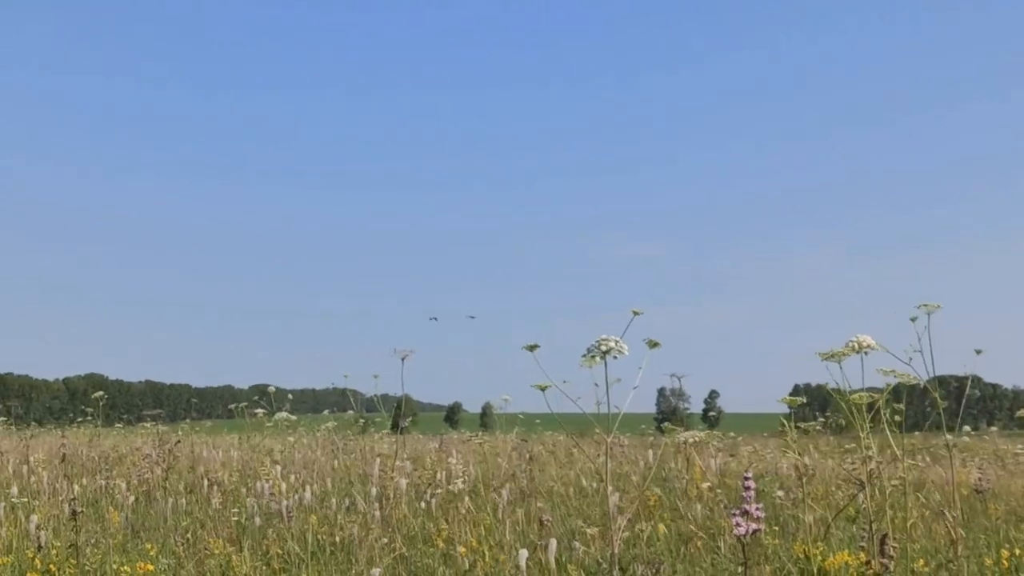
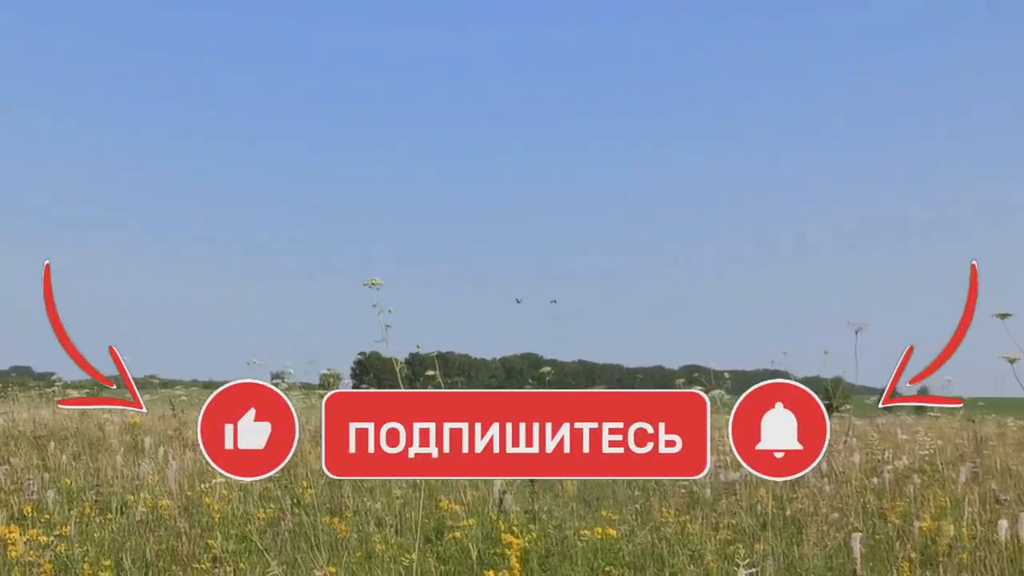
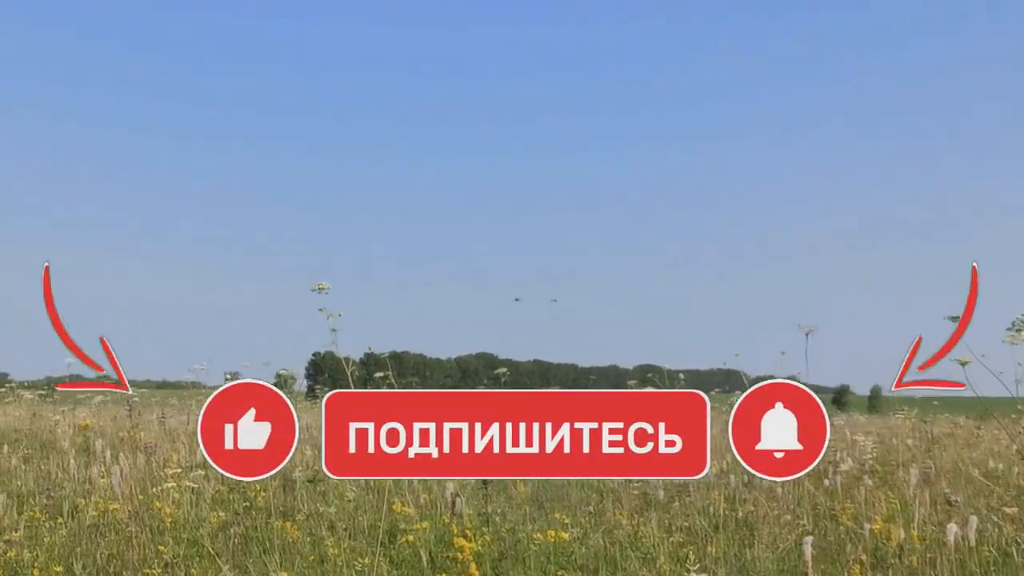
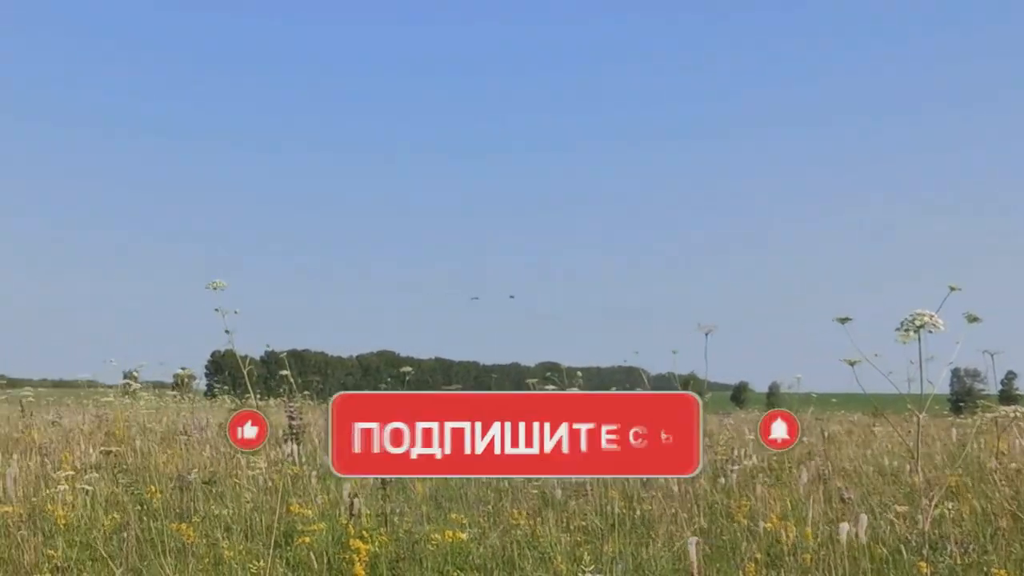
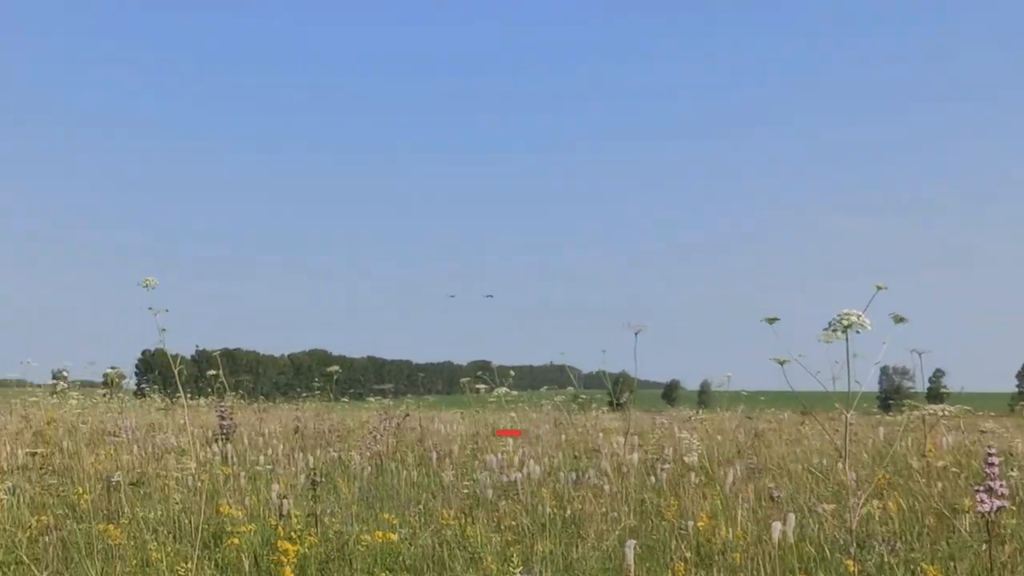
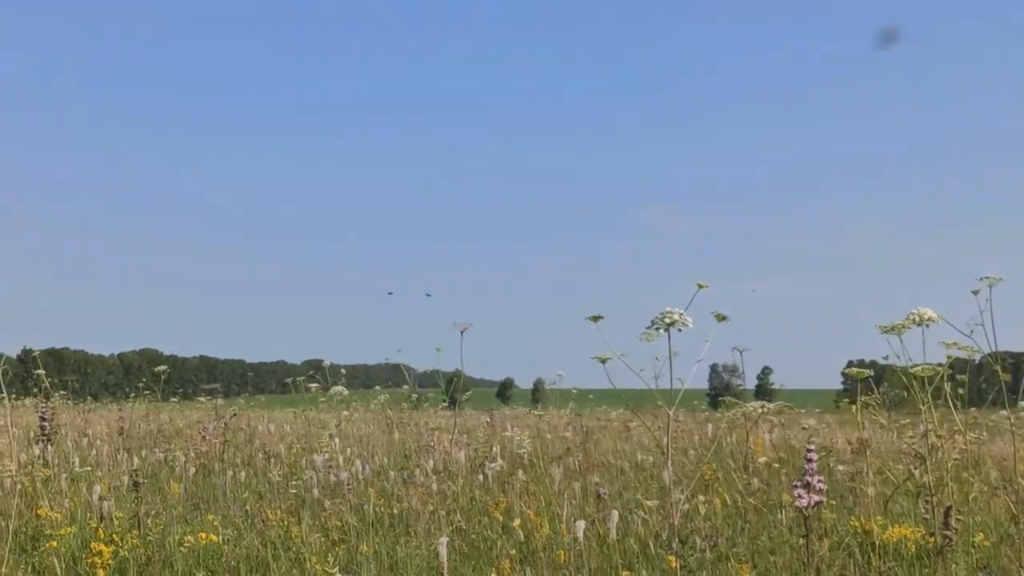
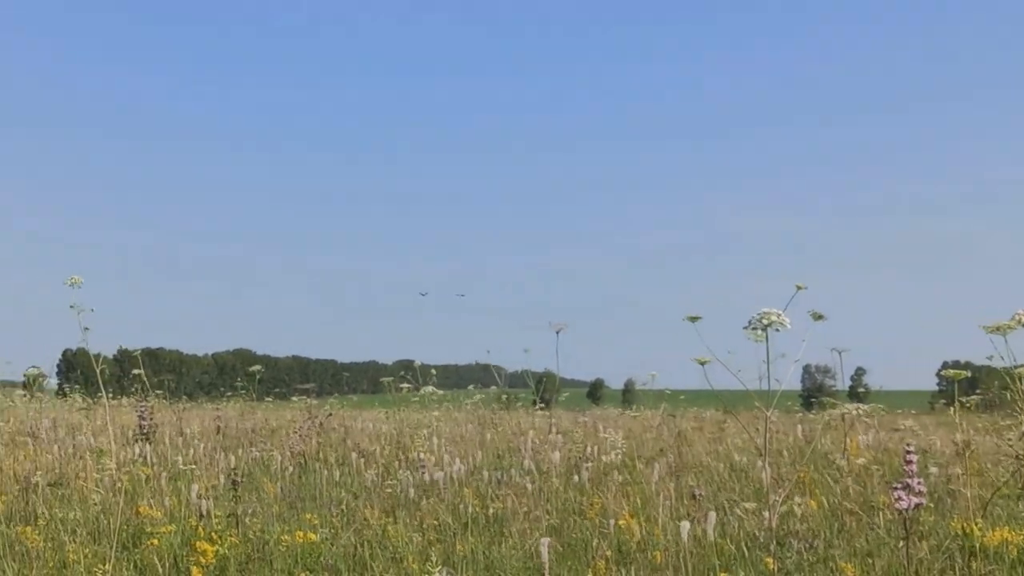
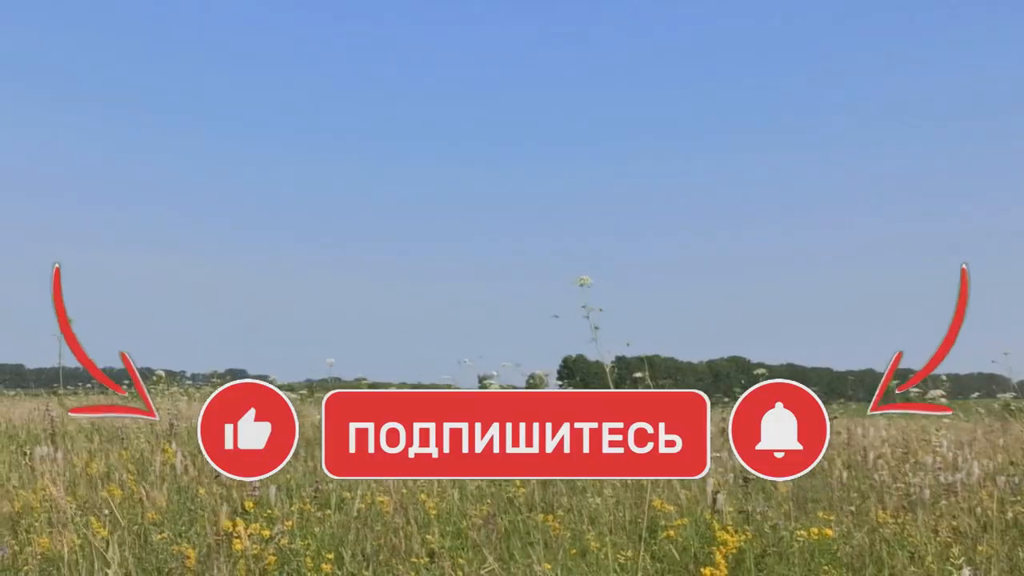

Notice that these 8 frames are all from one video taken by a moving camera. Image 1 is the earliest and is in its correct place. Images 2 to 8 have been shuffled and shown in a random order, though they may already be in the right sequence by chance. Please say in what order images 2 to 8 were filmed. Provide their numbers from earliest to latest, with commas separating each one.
6, 7, 5, 4, 3, 2, 8
